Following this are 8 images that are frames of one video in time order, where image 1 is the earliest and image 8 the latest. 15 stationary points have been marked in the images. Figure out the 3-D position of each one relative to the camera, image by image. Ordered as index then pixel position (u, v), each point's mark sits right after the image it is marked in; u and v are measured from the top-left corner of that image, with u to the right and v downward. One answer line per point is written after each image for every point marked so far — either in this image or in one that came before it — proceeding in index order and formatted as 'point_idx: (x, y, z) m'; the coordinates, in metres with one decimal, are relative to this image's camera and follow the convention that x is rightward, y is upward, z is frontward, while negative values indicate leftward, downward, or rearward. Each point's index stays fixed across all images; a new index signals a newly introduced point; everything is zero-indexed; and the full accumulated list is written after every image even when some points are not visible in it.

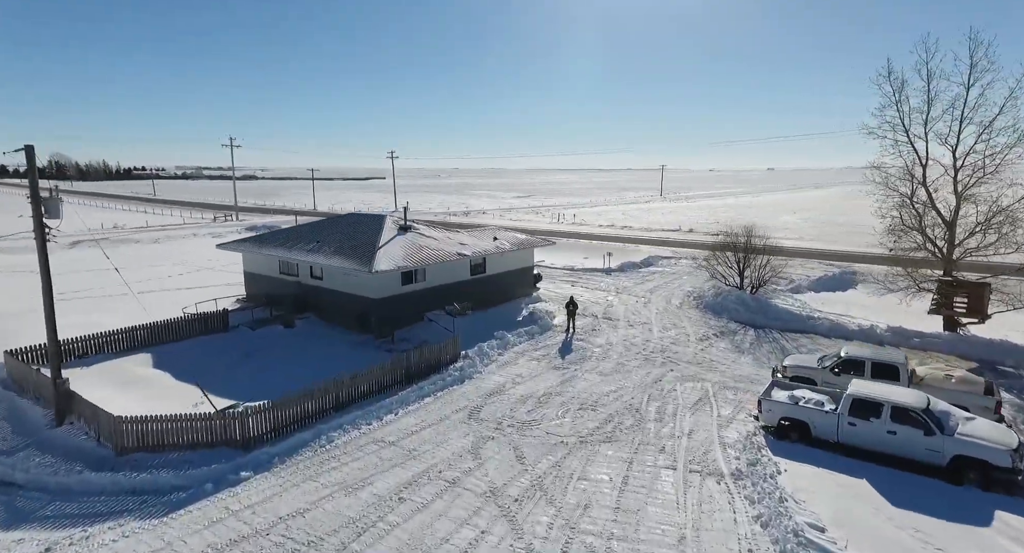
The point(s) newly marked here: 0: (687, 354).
0: (+6.3, -2.8, +19.8) m
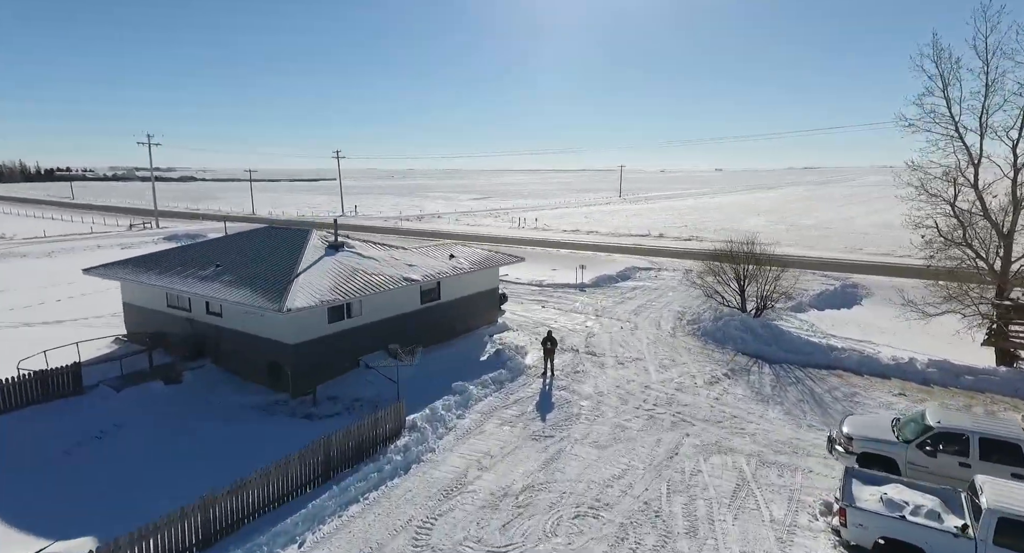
0: (+5.3, -3.7, +15.4) m
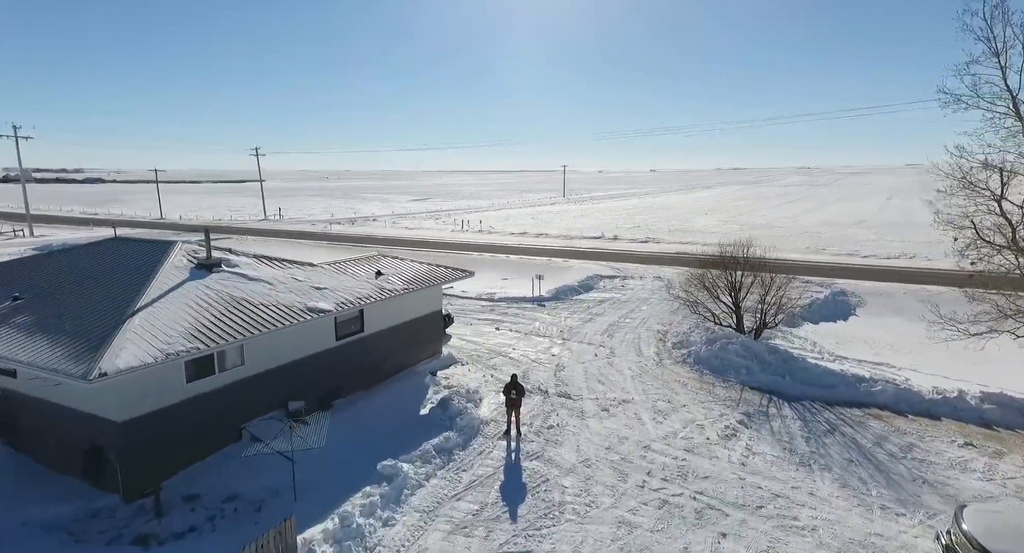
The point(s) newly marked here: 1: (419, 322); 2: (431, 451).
0: (+4.4, -4.2, +11.2) m
1: (-3.0, -1.4, +17.4) m
2: (-1.8, -3.9, +12.2) m
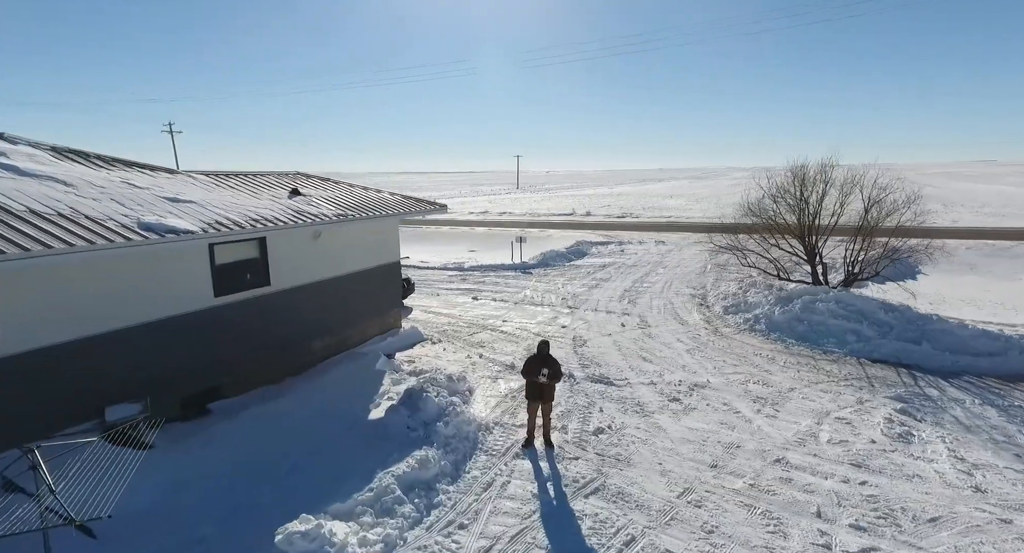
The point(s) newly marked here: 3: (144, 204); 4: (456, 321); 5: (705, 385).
0: (+4.9, -2.6, +5.7) m
1: (-3.1, 0.0, +11.3) m
2: (-1.3, -2.4, +6.2) m
3: (-5.0, +1.0, +7.5) m
4: (-1.4, -1.1, +14.0) m
5: (+3.4, -1.9, +9.7) m
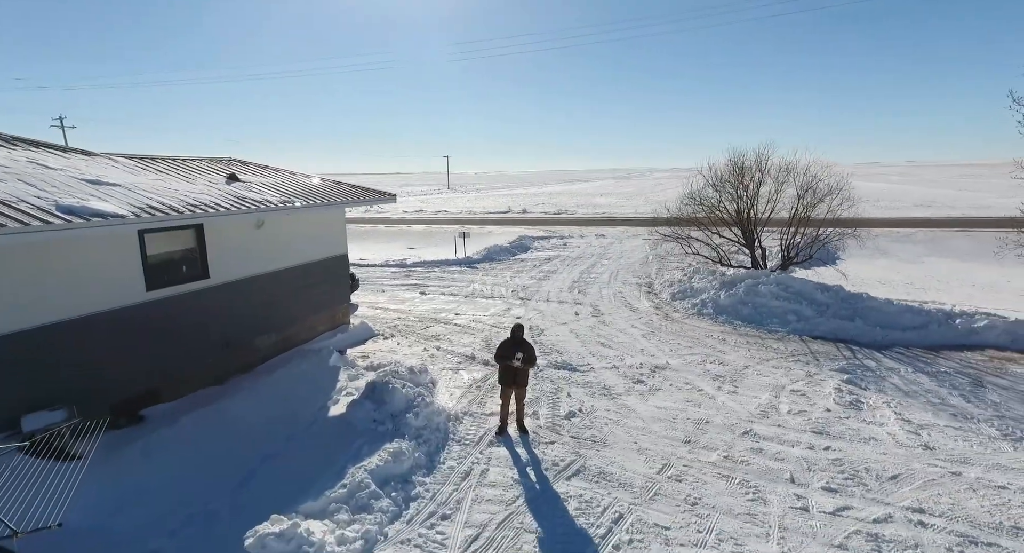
0: (+4.7, -2.3, +6.1) m
1: (-3.9, +0.2, +10.6) m
2: (-1.5, -2.2, +5.8) m
3: (-5.4, +1.1, +6.7) m
4: (-2.6, -0.9, +13.5) m
5: (+2.8, -1.6, +9.9) m
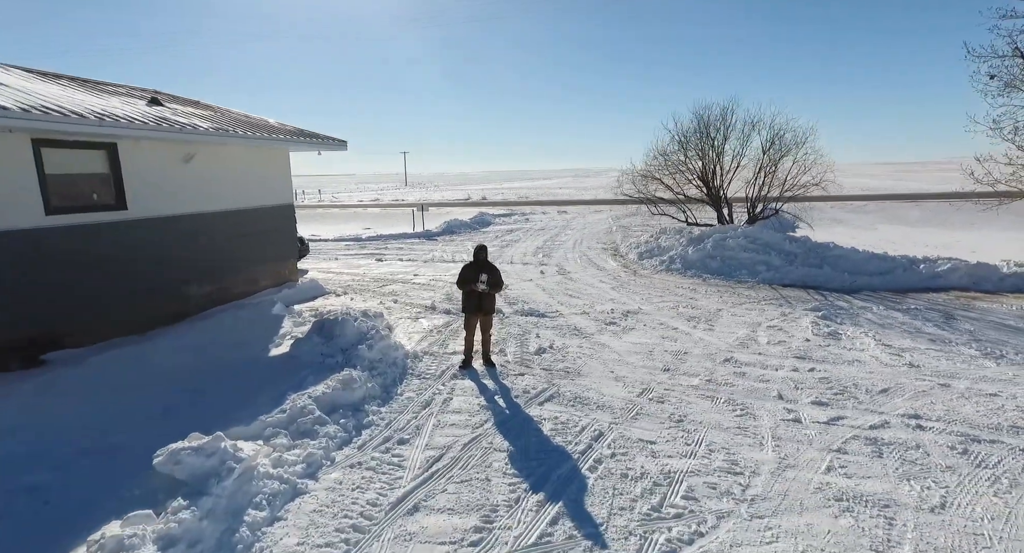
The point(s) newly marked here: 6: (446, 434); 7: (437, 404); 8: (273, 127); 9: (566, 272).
0: (+4.4, -1.2, +5.8) m
1: (-4.6, +1.1, +9.7) m
2: (-1.8, -1.2, +5.0) m
3: (-5.8, +2.0, +5.6) m
4: (-3.4, 0.0, +12.7) m
5: (+2.1, -0.6, +9.4) m
6: (-0.6, -1.4, +5.0) m
7: (-0.8, -1.3, +5.7) m
8: (-4.2, +2.6, +9.7) m
9: (+1.2, +0.1, +12.9) m
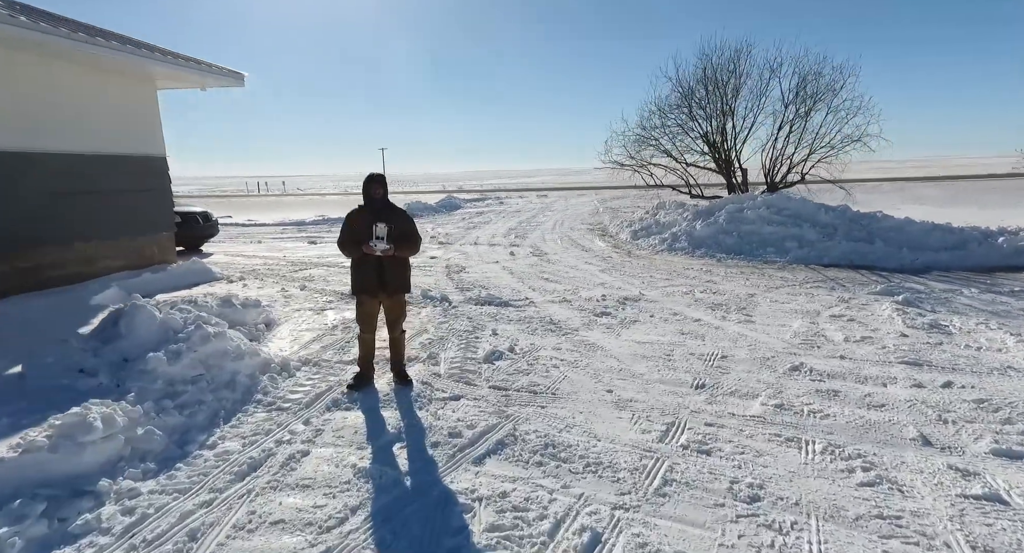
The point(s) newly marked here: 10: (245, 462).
0: (+3.9, -0.9, +3.1) m
1: (-5.2, +1.4, +6.8) m
2: (-2.3, -0.9, +2.2) m
3: (-6.3, +2.3, +2.7) m
4: (-4.1, +0.3, +9.8) m
5: (+1.5, -0.3, +6.7) m
6: (-1.1, -1.1, +2.2) m
7: (-1.3, -1.0, +2.9) m
8: (-4.8, +2.9, +6.8) m
9: (+0.5, +0.4, +10.2) m
10: (-1.4, -1.0, +2.9) m
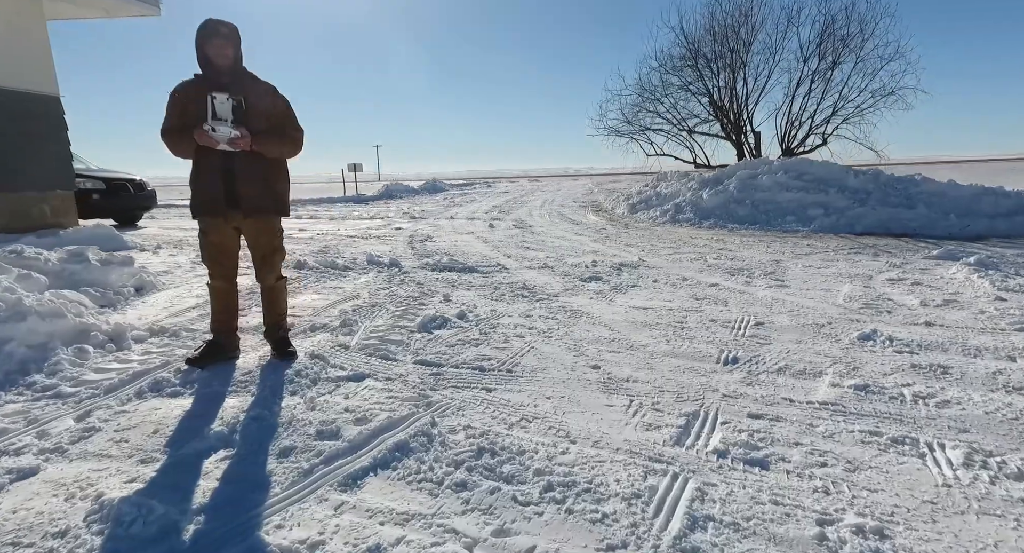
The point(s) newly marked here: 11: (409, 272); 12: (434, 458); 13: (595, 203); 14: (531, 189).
0: (+3.6, -0.5, +1.8) m
1: (-5.5, +1.8, +5.4) m
2: (-2.6, -0.5, +0.8) m
3: (-6.6, +2.7, +1.3) m
4: (-4.5, +0.7, +8.4) m
5: (+1.2, +0.1, +5.4) m
6: (-1.4, -0.7, +0.9) m
7: (-1.6, -0.6, +1.5) m
8: (-5.1, +3.3, +5.5) m
9: (+0.2, +0.8, +8.8) m
10: (-1.7, -0.6, +1.5) m
11: (-0.9, 0.0, +5.1) m
12: (-0.3, -0.6, +1.8) m
13: (+1.8, +1.6, +12.0) m
14: (+0.6, +2.6, +16.5) m
